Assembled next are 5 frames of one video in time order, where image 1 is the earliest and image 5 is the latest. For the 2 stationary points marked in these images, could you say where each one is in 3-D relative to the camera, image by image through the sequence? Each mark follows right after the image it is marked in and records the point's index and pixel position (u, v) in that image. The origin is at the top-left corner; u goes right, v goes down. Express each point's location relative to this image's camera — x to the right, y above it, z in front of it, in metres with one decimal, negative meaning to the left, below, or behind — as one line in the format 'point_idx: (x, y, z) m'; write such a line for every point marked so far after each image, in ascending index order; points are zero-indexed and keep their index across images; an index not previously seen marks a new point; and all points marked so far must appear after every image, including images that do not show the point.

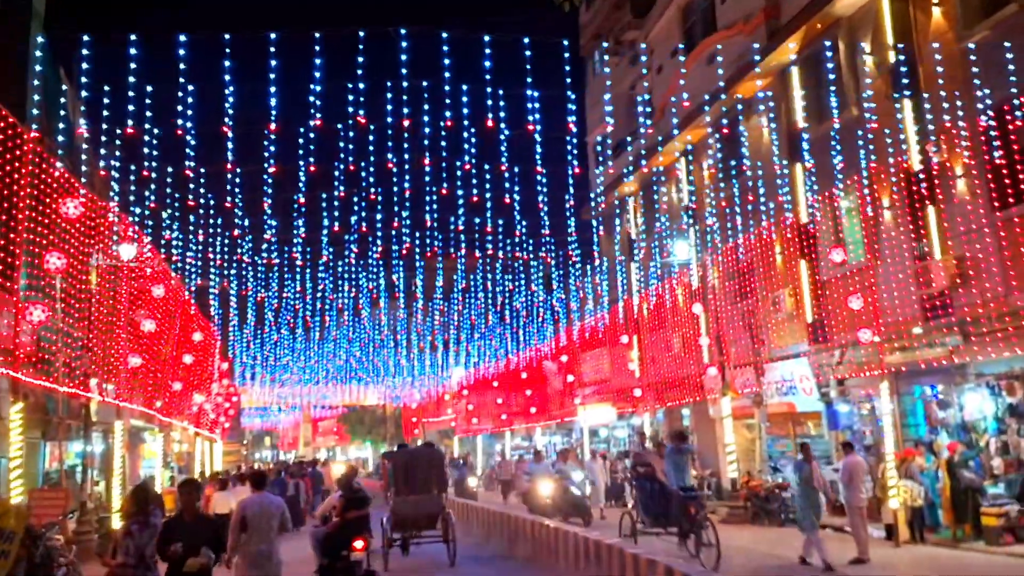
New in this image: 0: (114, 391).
0: (-9.3, -2.4, +19.6) m
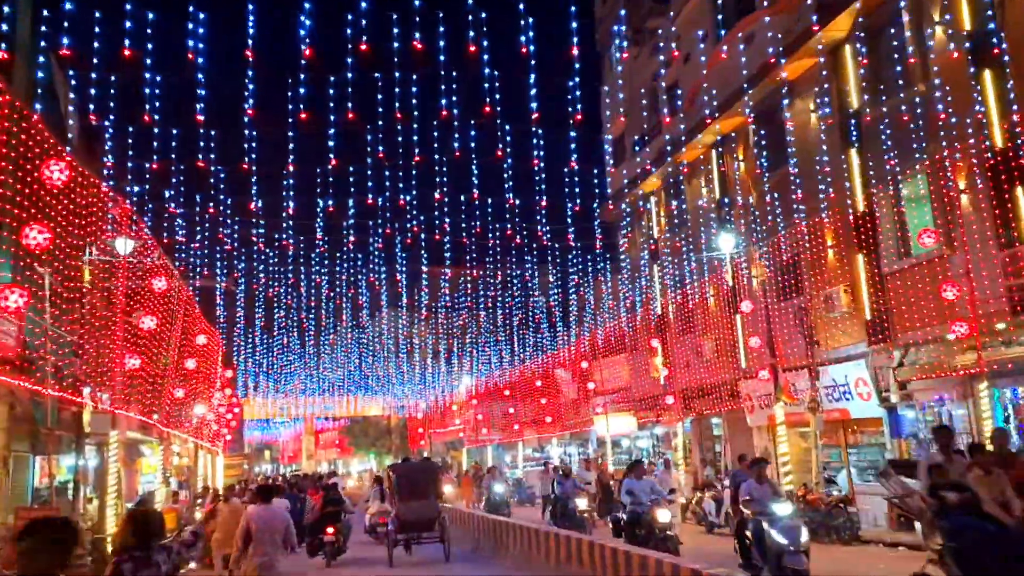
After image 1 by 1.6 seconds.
0: (-8.5, -2.4, +17.7) m
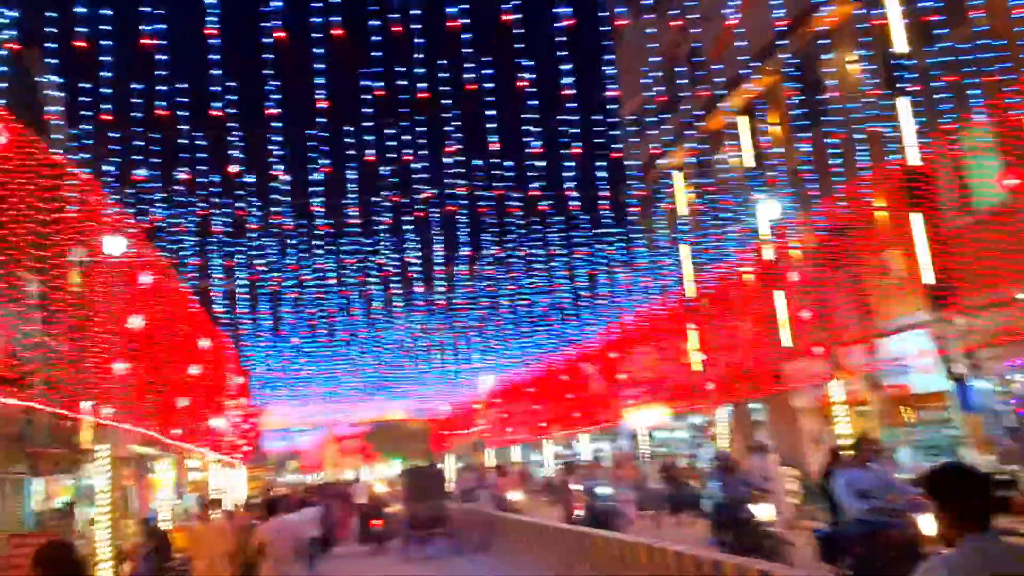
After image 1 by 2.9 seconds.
0: (-7.9, -2.4, +16.3) m
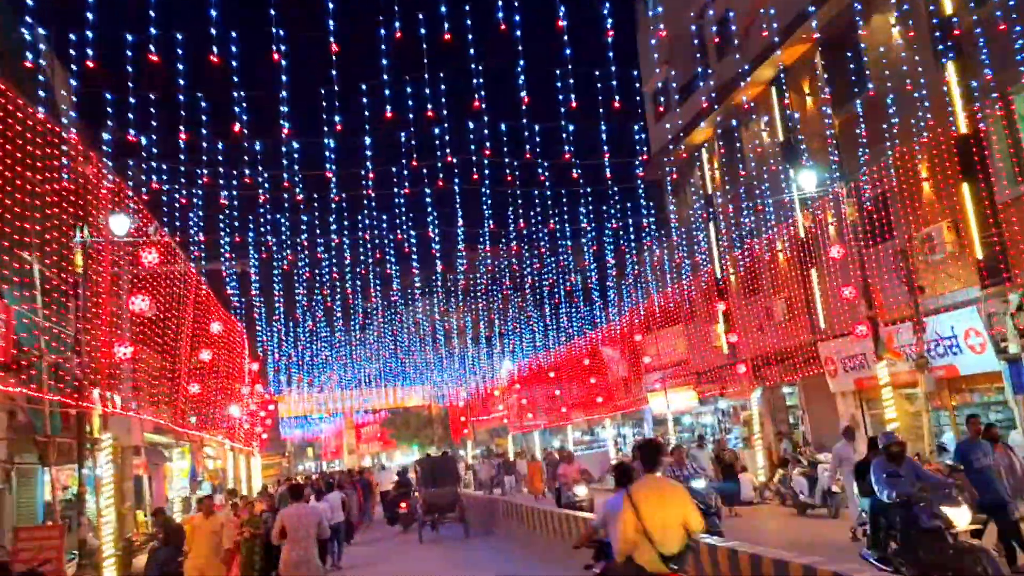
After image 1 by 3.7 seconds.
0: (-7.4, -2.1, +15.6) m
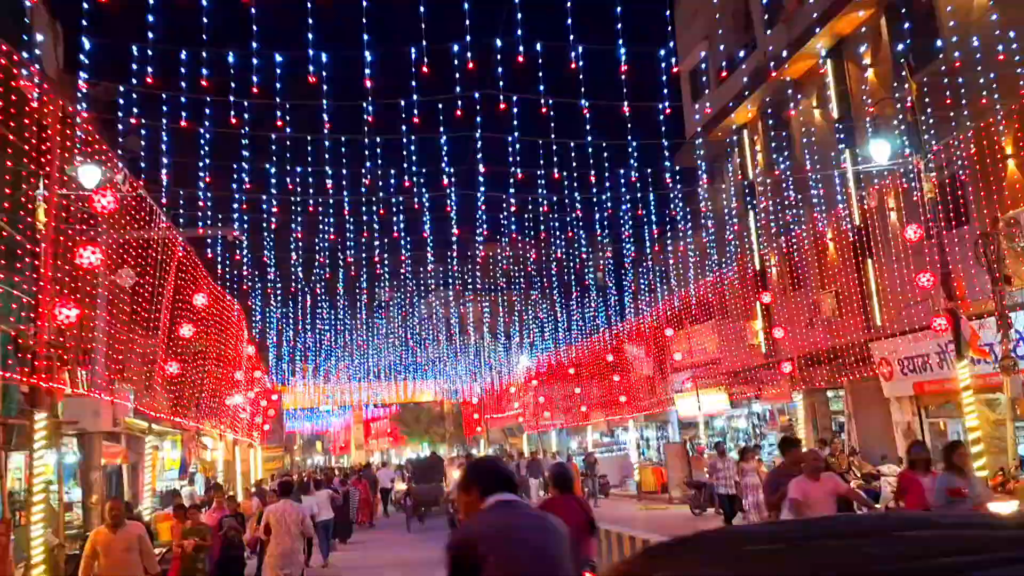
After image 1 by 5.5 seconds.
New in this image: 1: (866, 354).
0: (-7.0, -1.5, +13.6) m
1: (+8.6, -1.5, +19.7) m
